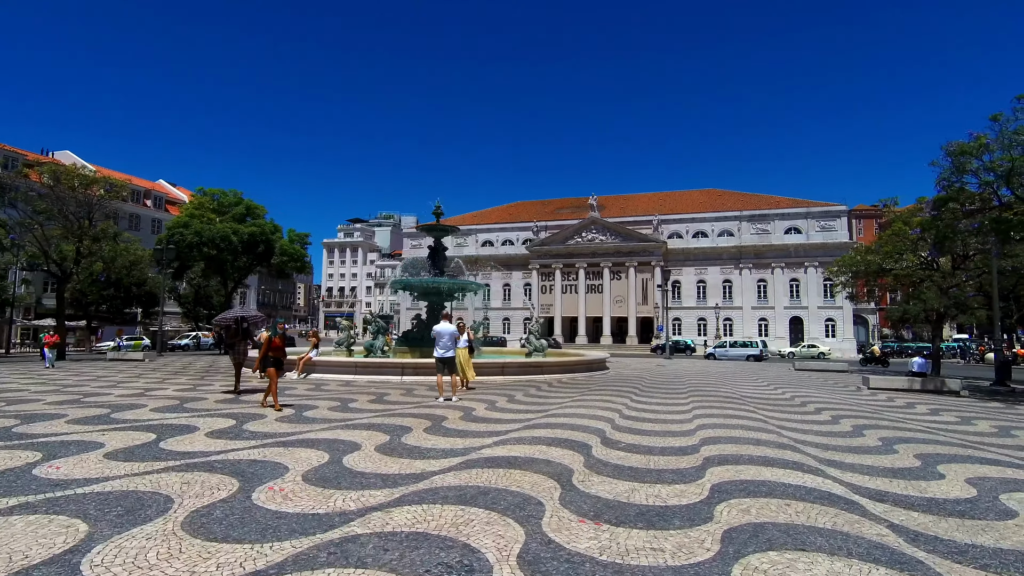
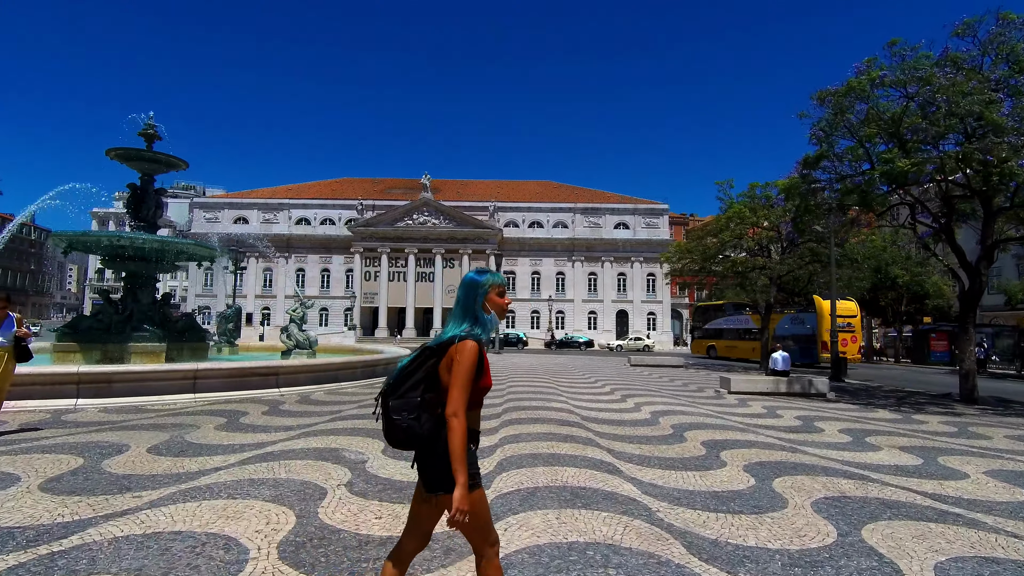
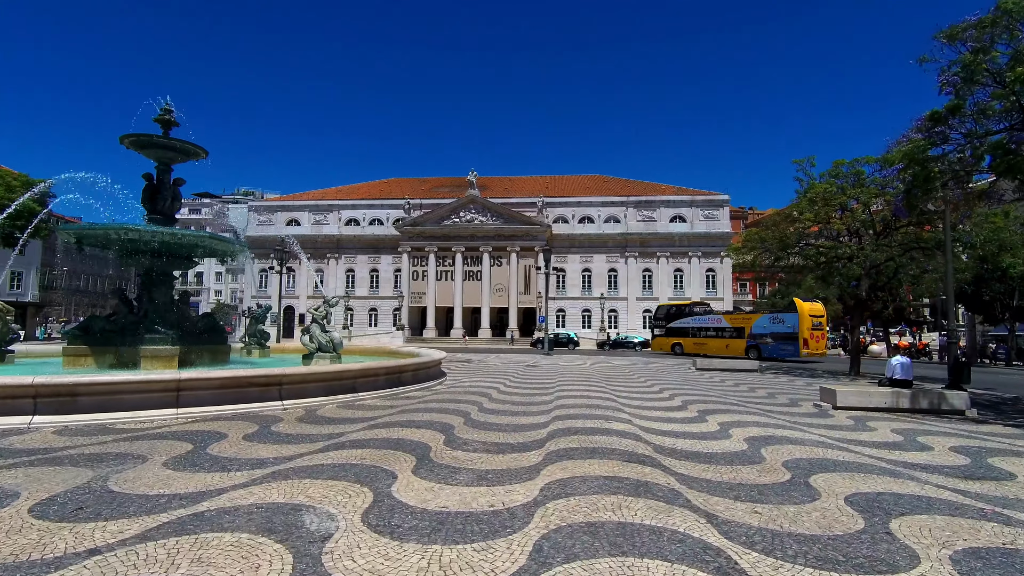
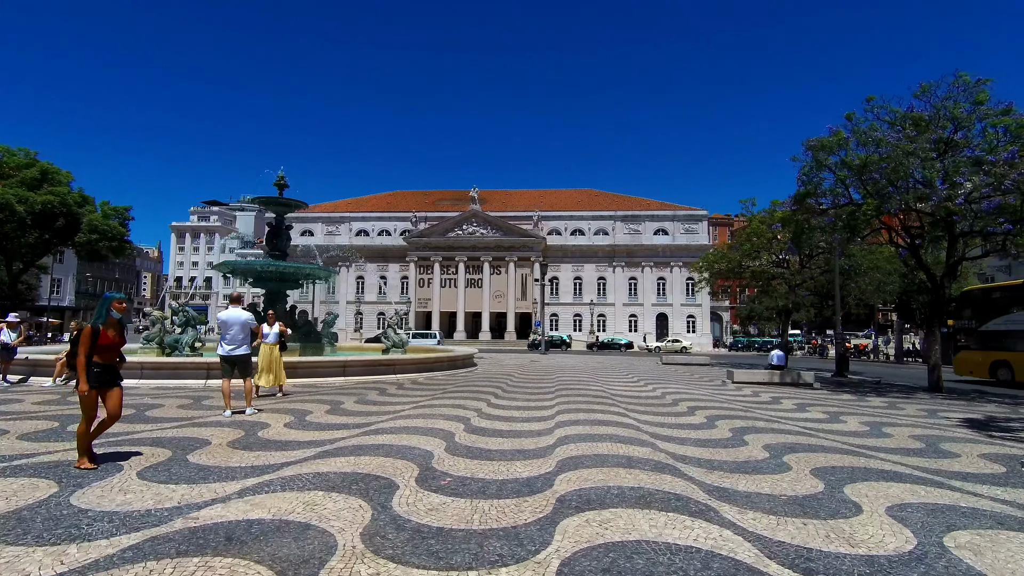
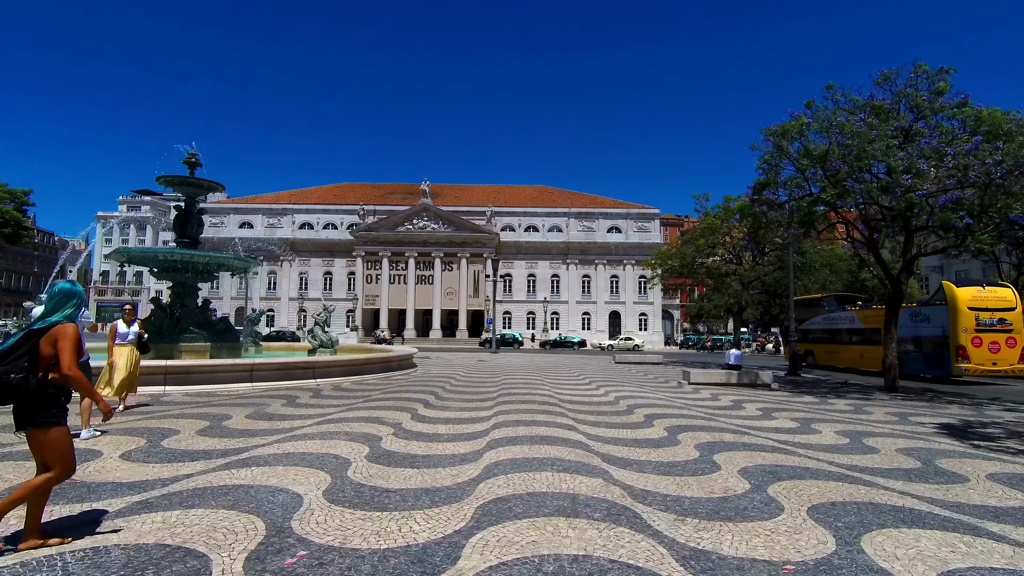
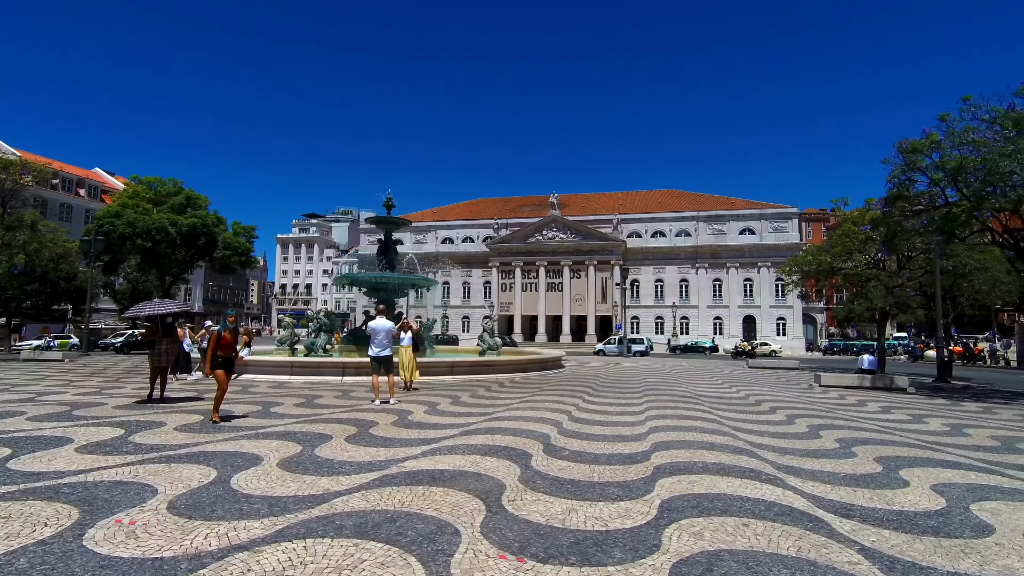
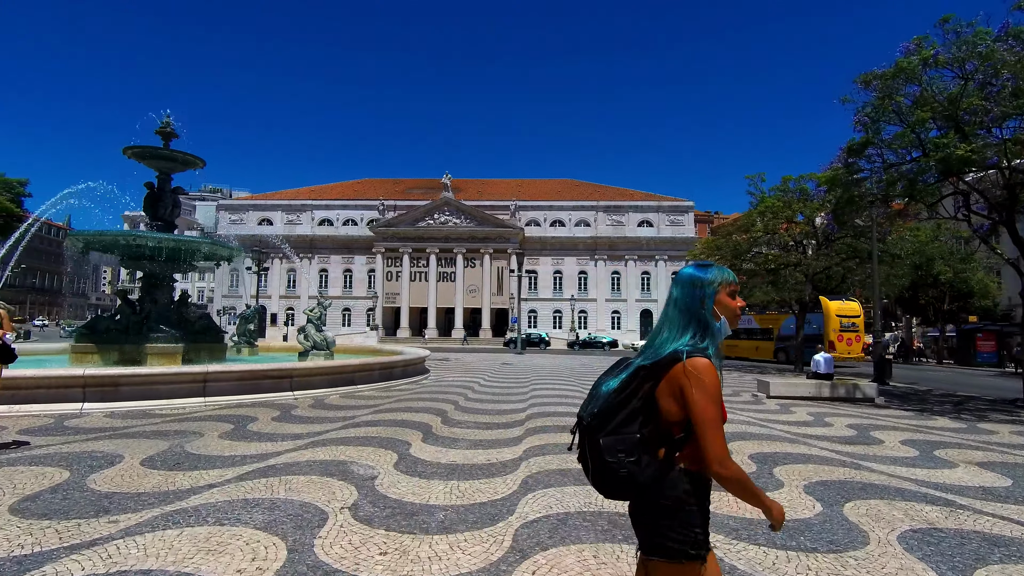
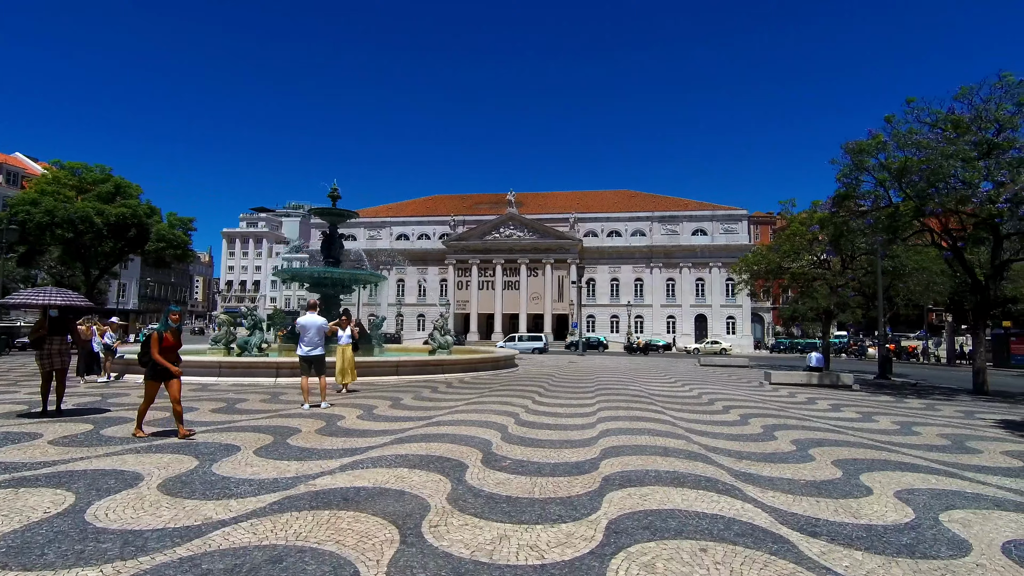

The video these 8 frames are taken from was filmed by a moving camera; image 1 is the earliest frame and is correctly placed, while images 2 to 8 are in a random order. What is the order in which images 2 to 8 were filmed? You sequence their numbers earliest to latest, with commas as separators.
6, 8, 4, 5, 2, 7, 3
